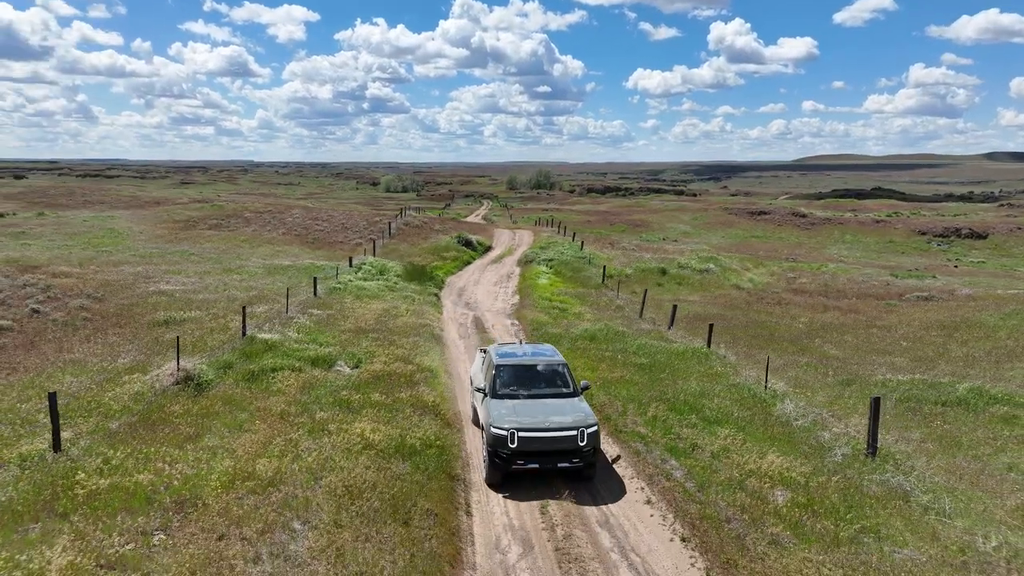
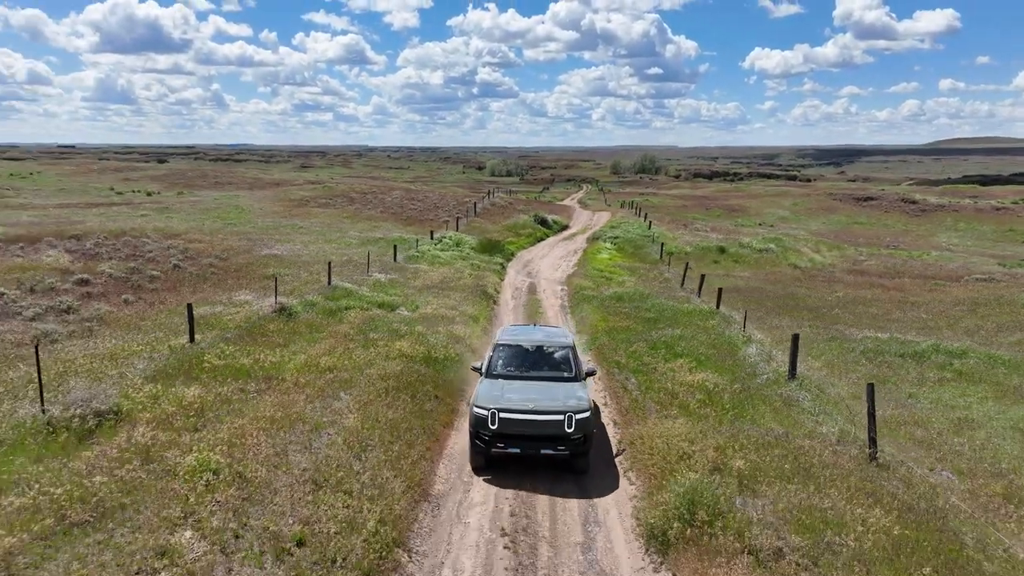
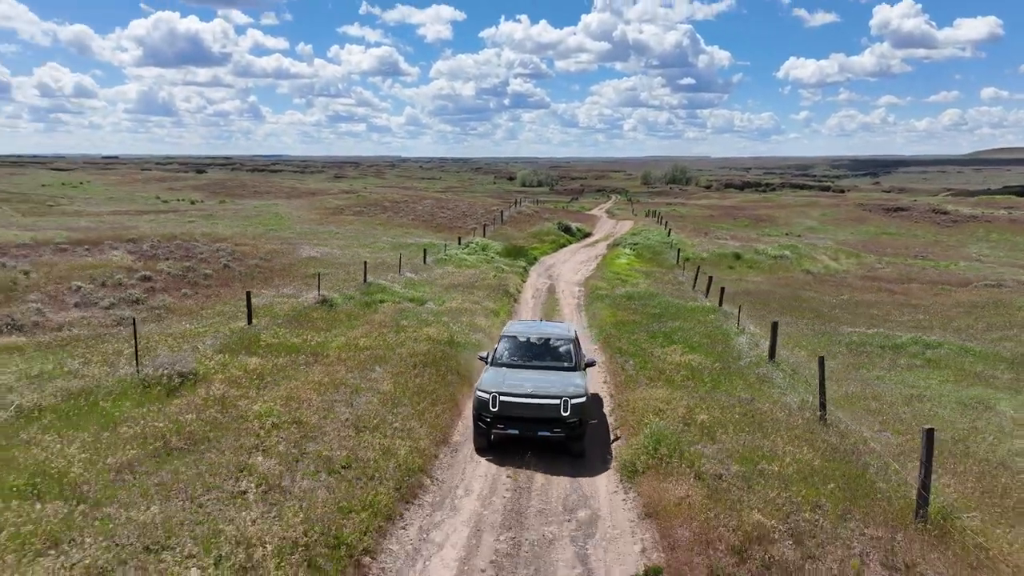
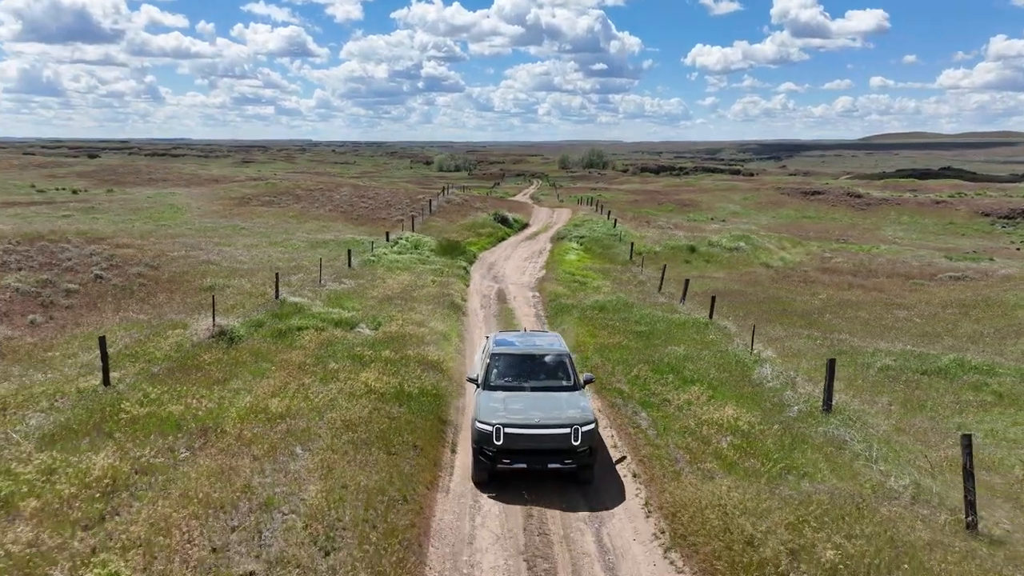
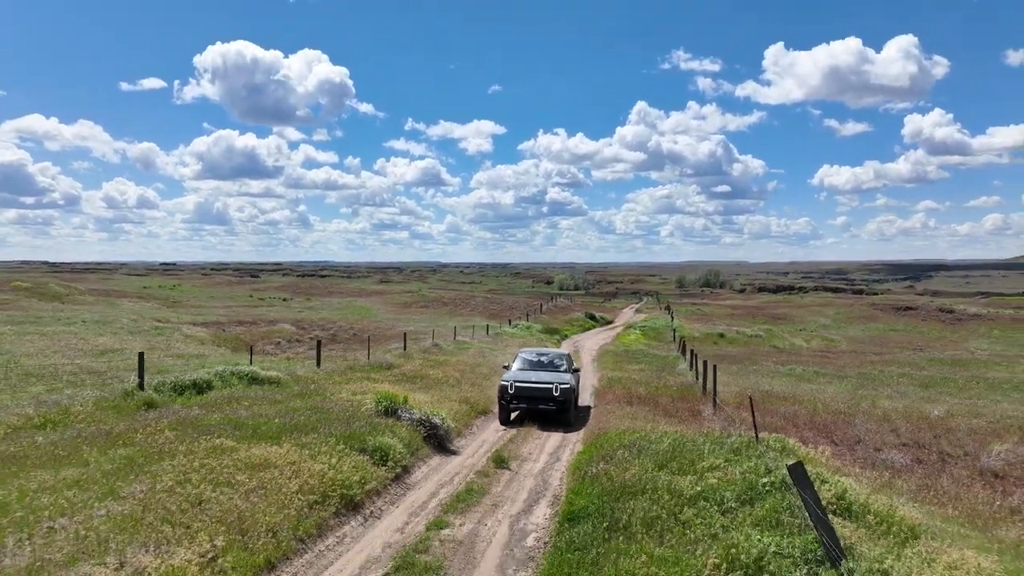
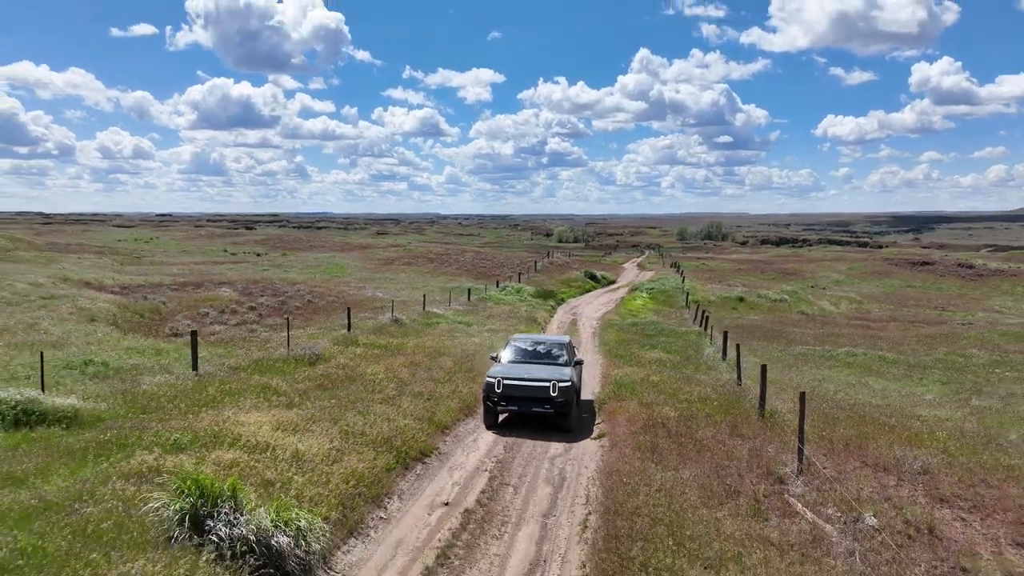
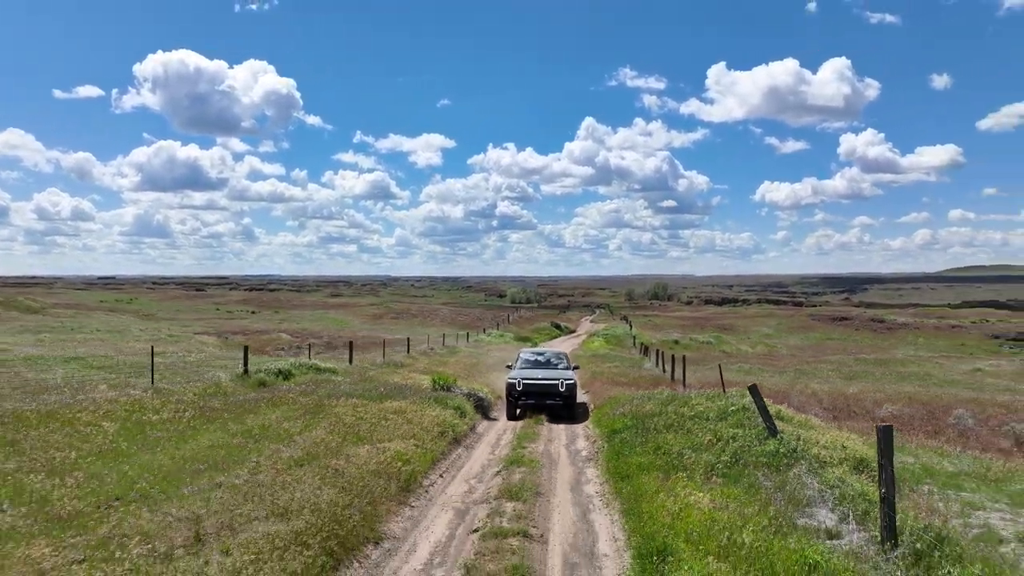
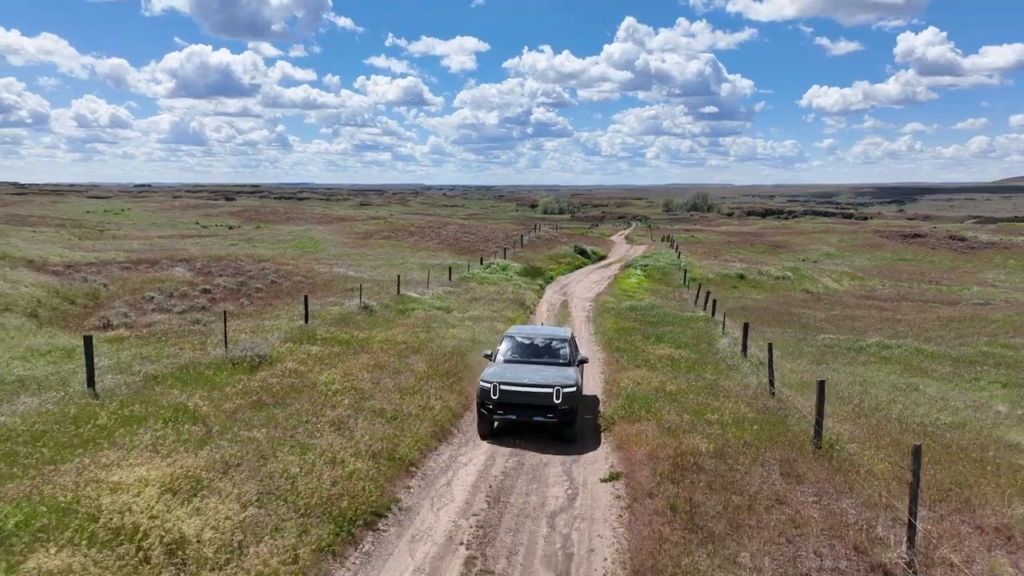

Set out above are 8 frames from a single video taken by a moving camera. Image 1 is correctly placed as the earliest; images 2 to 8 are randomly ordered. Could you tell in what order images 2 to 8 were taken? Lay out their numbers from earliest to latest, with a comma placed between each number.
4, 2, 3, 8, 6, 5, 7
